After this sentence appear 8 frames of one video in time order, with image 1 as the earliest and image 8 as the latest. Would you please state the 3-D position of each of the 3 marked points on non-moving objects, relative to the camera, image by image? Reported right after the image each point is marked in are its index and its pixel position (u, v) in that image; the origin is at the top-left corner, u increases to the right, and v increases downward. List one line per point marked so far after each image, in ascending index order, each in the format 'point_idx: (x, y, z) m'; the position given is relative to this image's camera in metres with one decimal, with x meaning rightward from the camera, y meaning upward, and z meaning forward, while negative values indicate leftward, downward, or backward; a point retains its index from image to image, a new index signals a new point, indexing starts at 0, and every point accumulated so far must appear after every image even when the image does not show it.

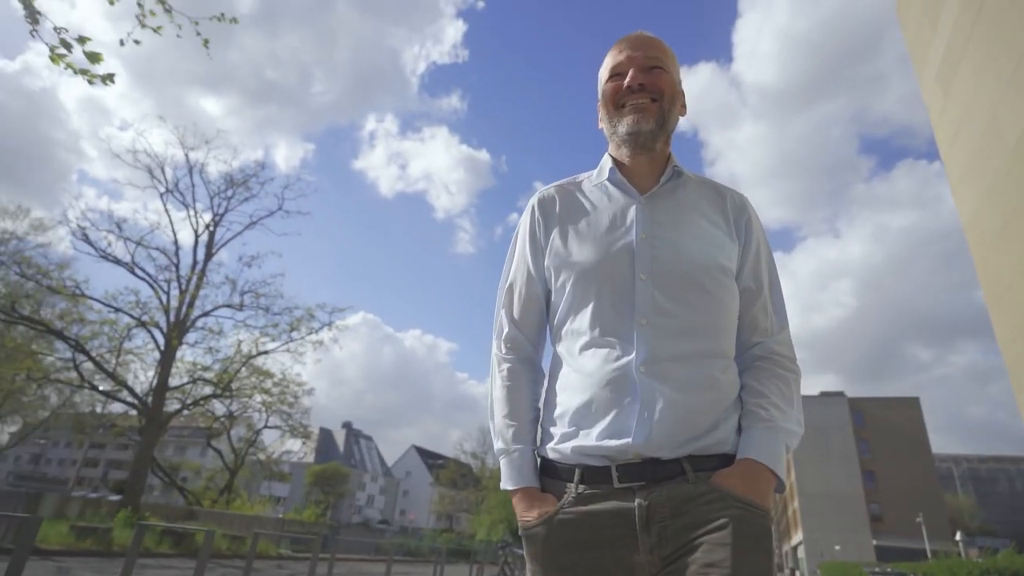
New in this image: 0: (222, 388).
0: (-10.0, -3.3, +18.9) m
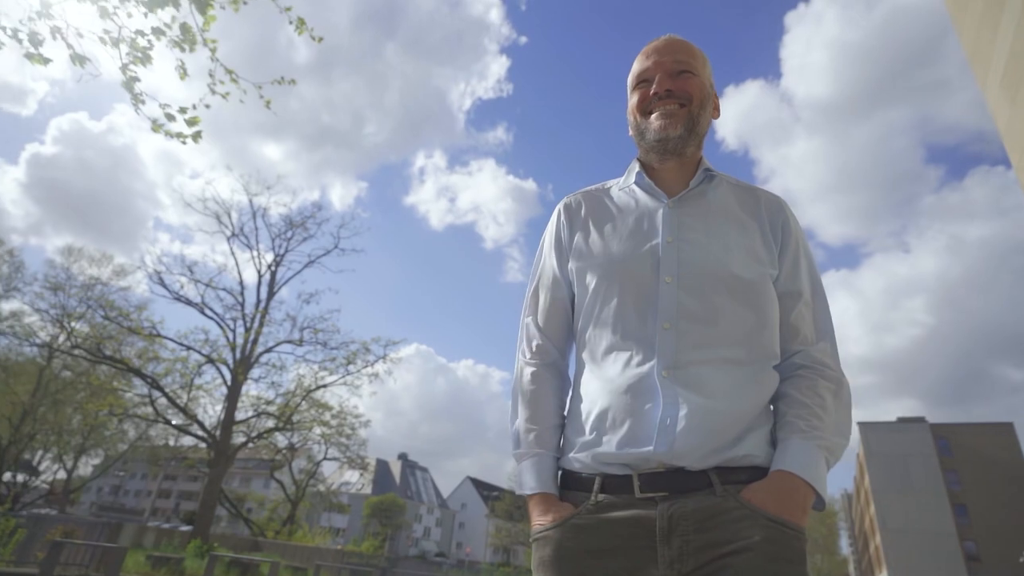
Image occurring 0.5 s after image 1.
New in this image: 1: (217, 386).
0: (-8.3, -4.7, +19.8) m
1: (-8.1, -2.6, +15.0) m
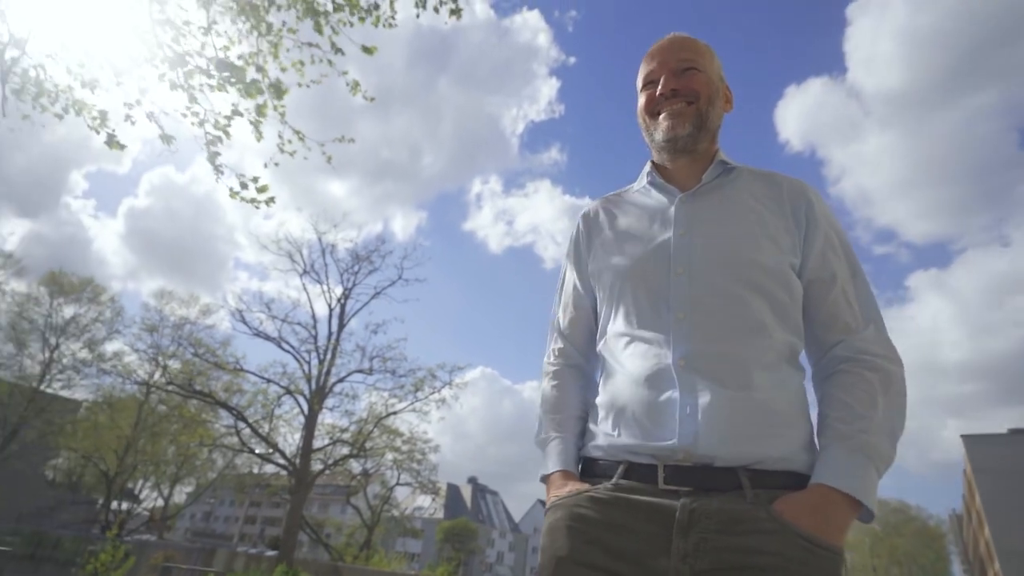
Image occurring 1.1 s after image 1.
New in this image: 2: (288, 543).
0: (-5.8, -6.1, +20.8) m
1: (-6.3, -3.8, +16.1) m
2: (-7.9, -9.0, +19.4) m
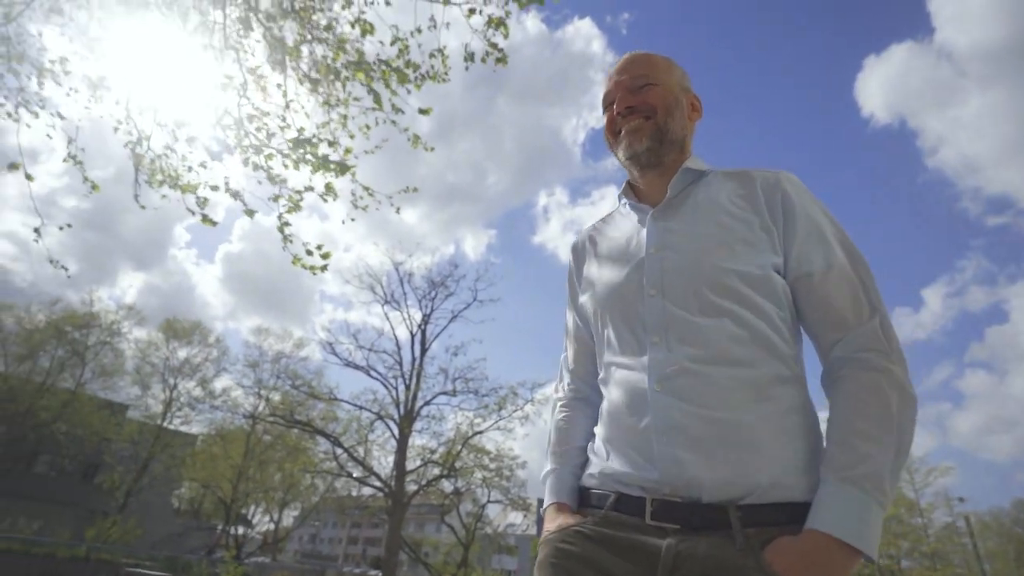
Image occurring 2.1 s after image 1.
0: (-2.5, -7.2, +21.7) m
1: (-3.8, -4.9, +17.1) m
2: (-4.5, -10.3, +20.4) m
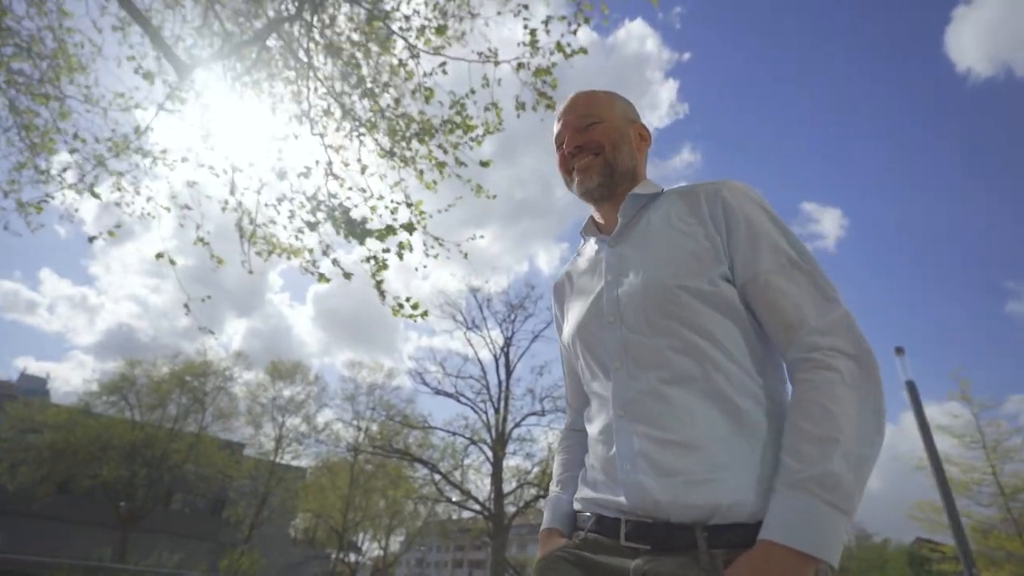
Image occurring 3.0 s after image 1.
0: (+1.3, -8.2, +21.8) m
1: (-0.8, -5.9, +17.6) m
2: (-0.5, -11.5, +20.8) m
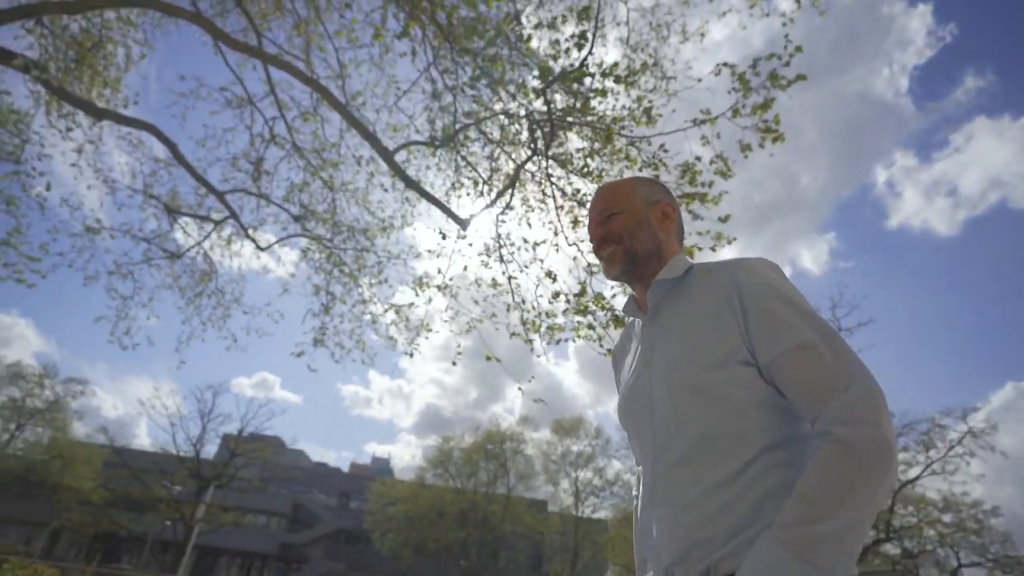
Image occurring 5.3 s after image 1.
0: (+12.7, -8.6, +18.6) m
1: (+8.5, -6.8, +16.0) m
2: (+11.3, -12.2, +18.0) m
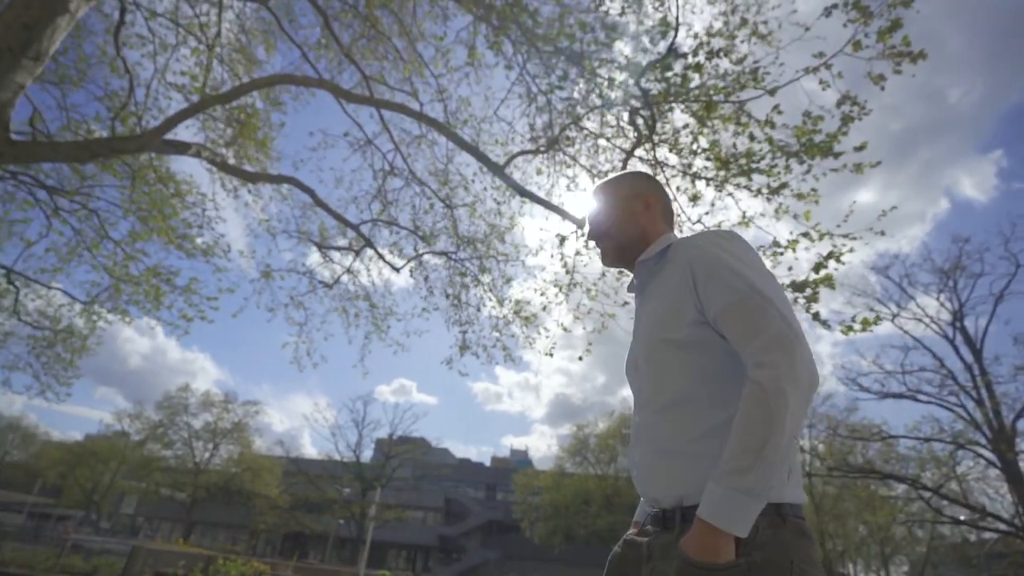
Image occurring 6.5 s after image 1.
0: (+17.5, -6.4, +16.0) m
1: (+12.6, -5.2, +14.3) m
2: (+16.5, -10.1, +15.8) m
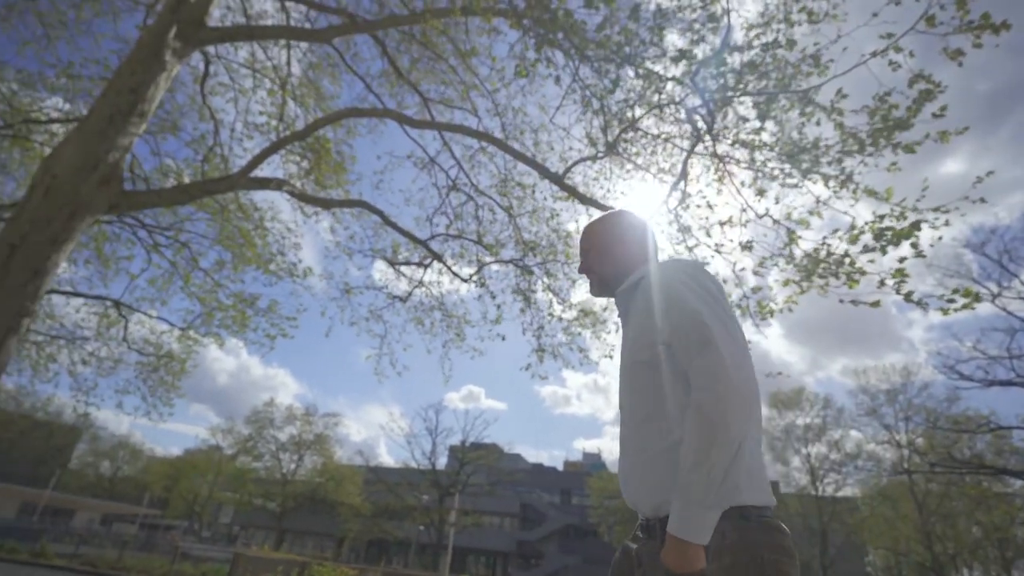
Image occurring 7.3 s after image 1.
0: (+19.6, -5.4, +14.0) m
1: (+14.6, -4.6, +12.9) m
2: (+18.9, -9.2, +13.9) m
